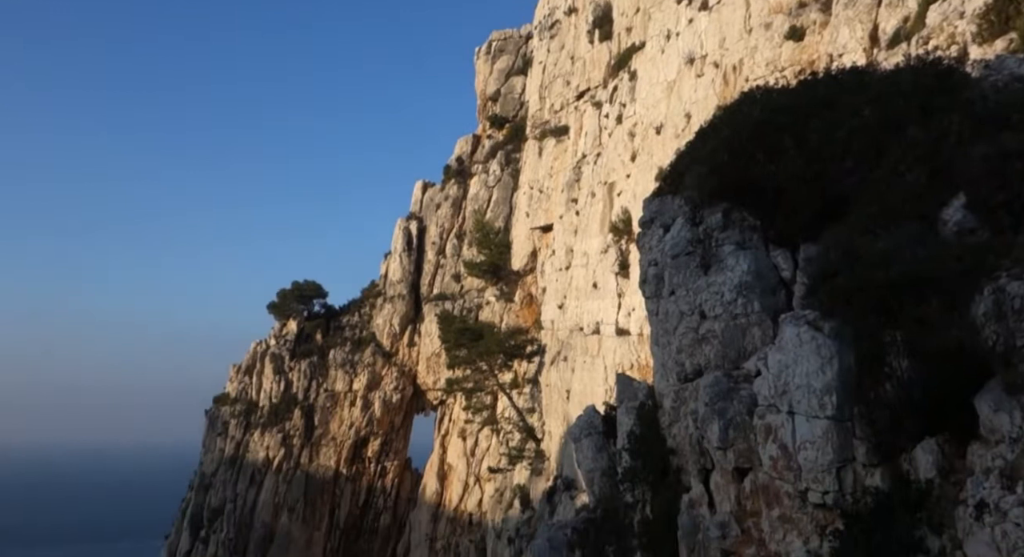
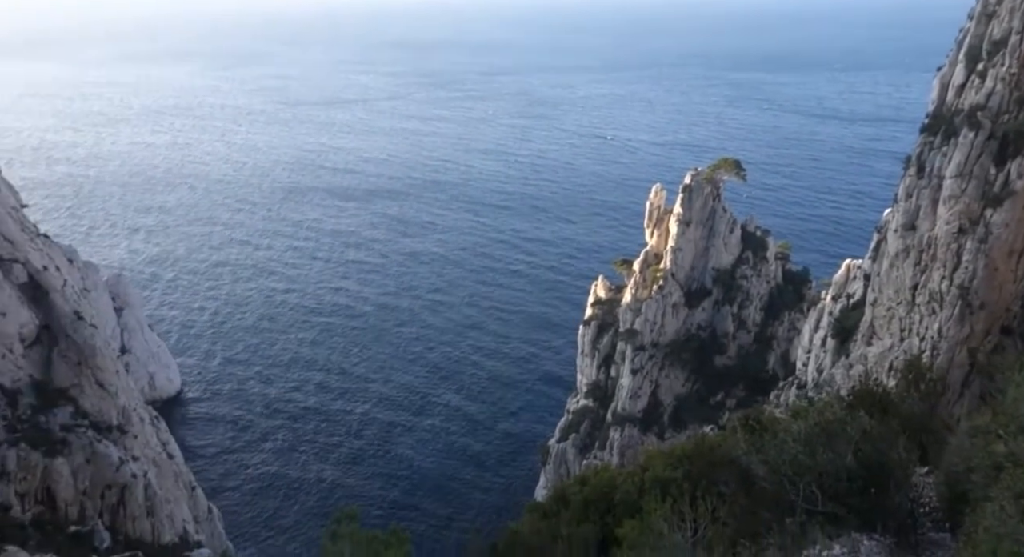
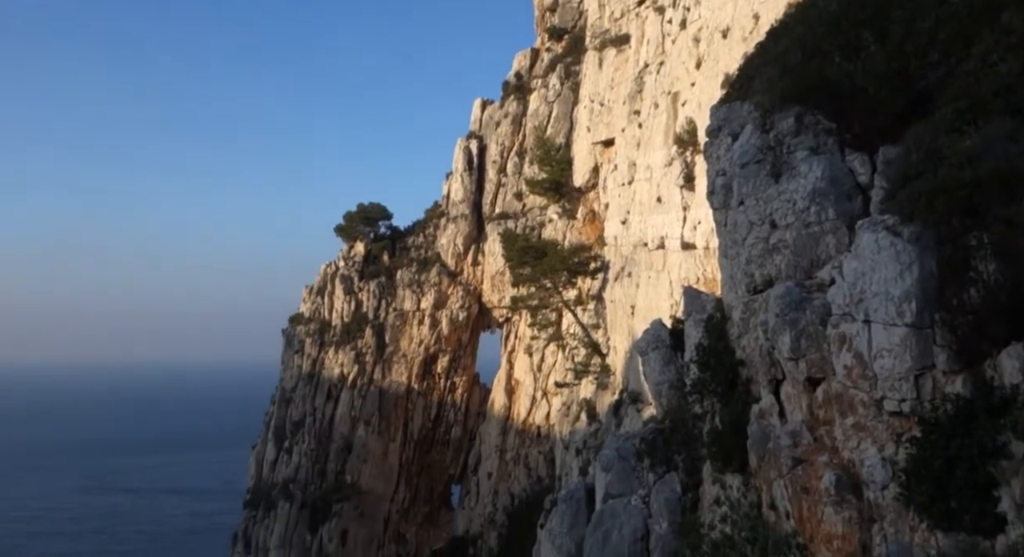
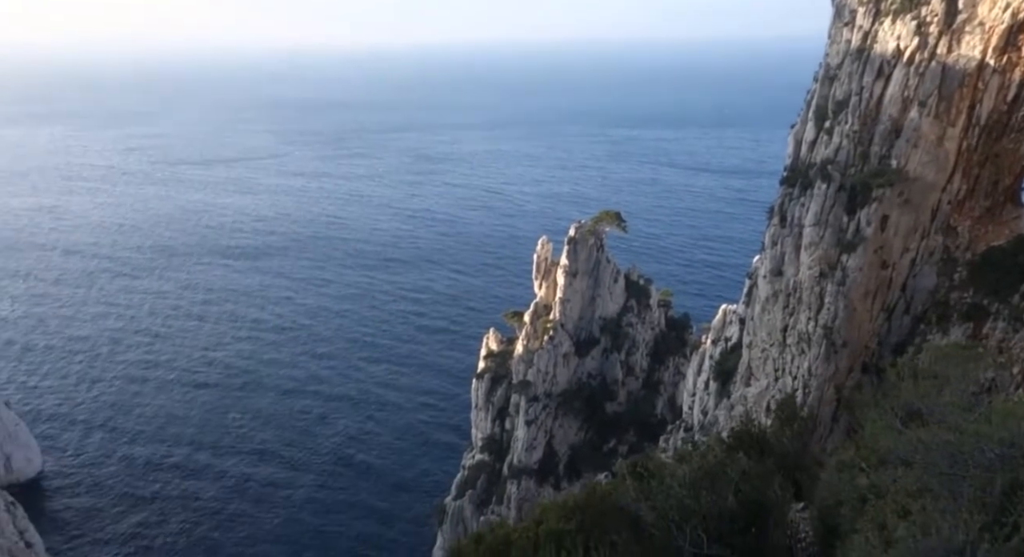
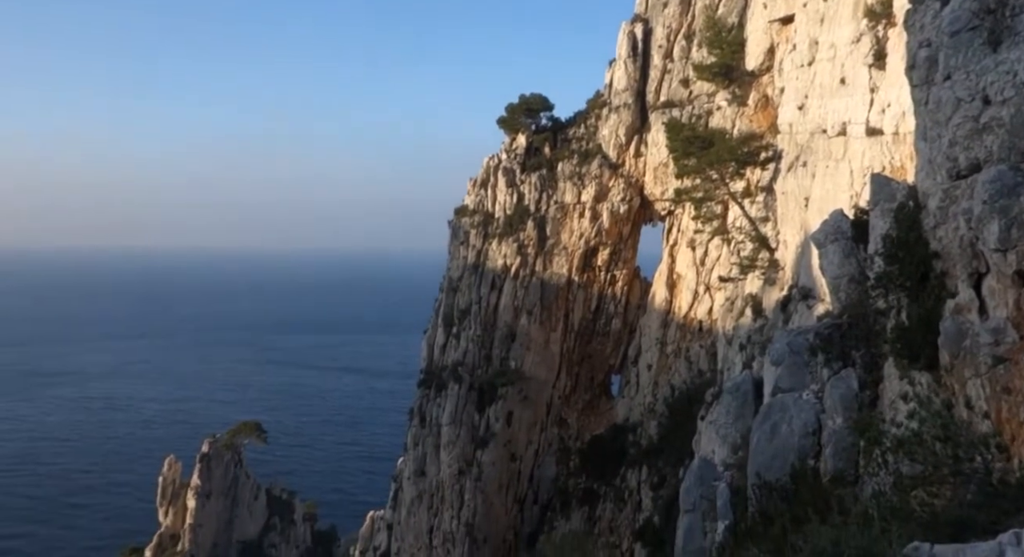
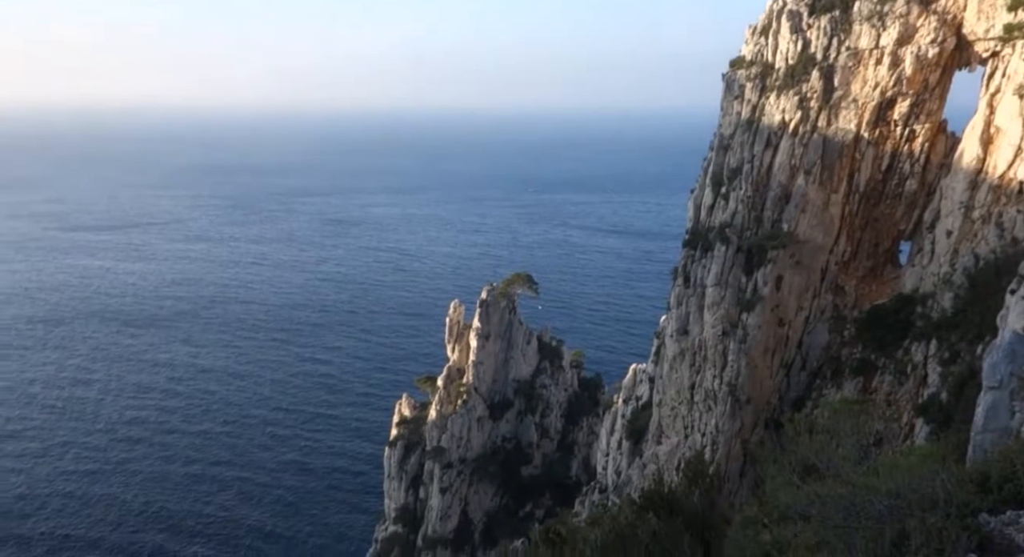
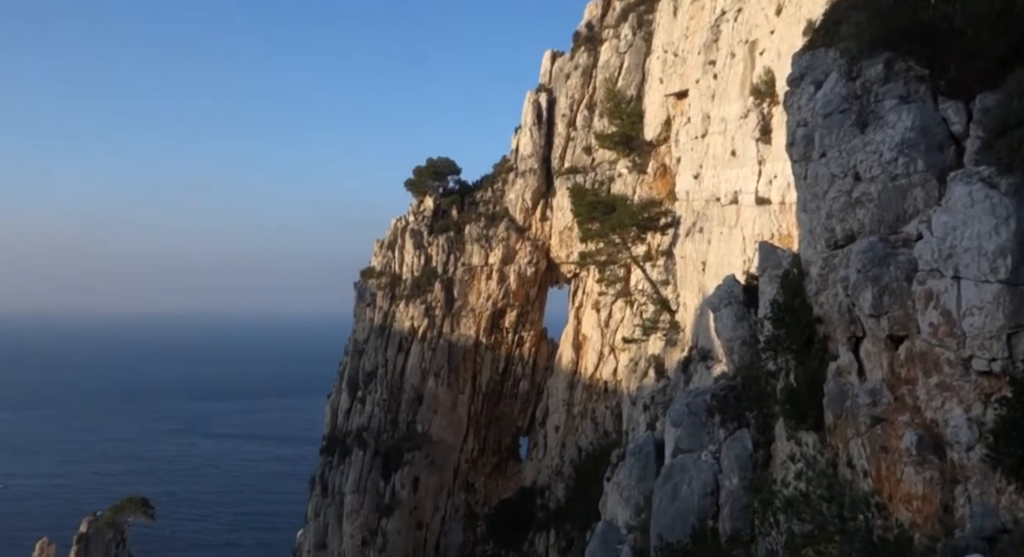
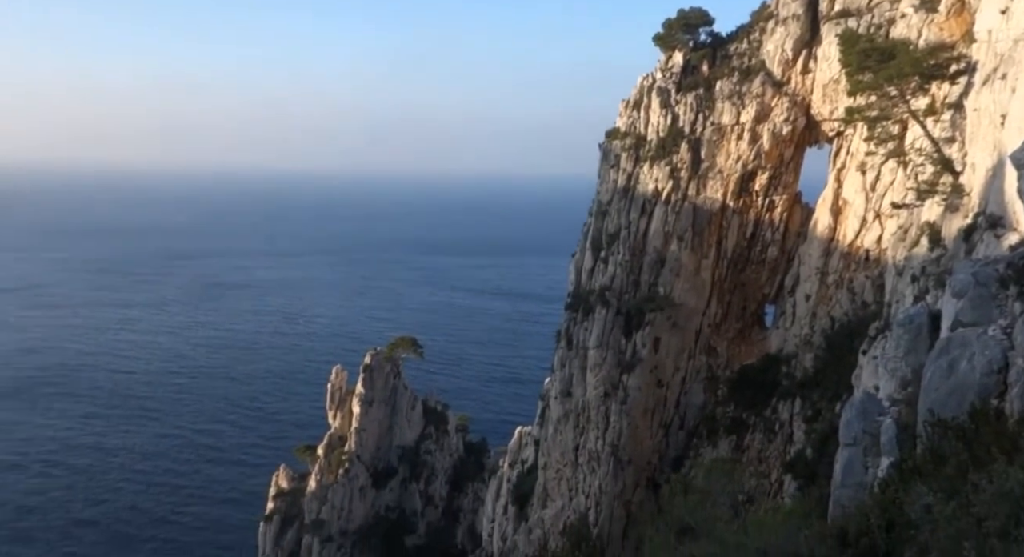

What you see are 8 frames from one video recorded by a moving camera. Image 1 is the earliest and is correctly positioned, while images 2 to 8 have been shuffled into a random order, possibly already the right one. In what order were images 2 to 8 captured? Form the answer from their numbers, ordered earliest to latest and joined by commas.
3, 7, 5, 8, 6, 4, 2
